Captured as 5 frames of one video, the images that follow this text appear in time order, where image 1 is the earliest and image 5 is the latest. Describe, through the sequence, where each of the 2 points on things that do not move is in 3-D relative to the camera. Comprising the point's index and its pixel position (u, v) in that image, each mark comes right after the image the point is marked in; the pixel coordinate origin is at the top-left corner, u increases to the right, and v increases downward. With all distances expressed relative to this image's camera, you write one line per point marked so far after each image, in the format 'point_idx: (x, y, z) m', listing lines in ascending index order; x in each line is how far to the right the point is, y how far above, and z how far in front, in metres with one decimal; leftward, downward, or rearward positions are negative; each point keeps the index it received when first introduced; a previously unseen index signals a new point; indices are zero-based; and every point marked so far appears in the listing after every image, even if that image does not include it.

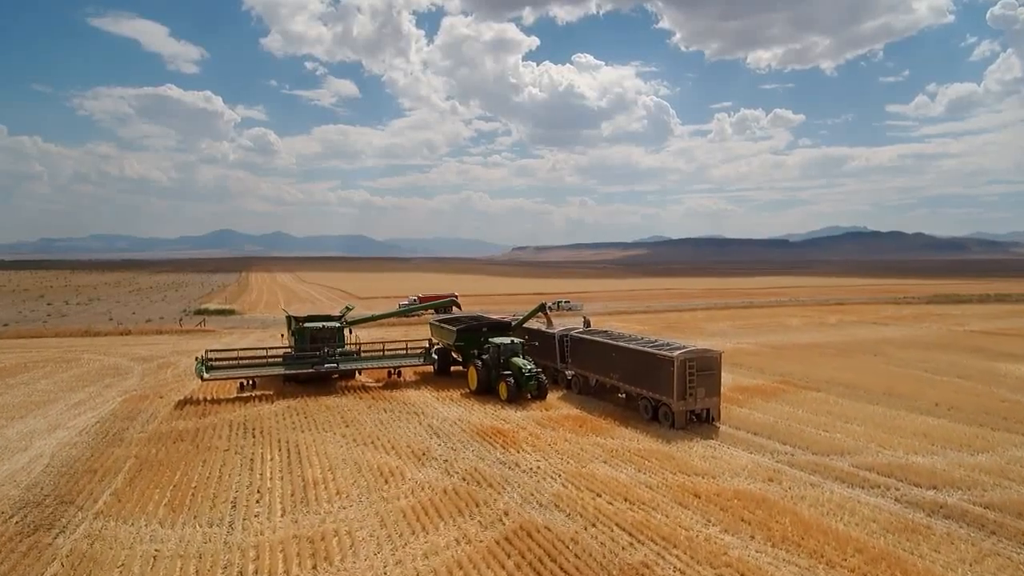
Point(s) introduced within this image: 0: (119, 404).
0: (-11.8, -3.5, +19.6) m
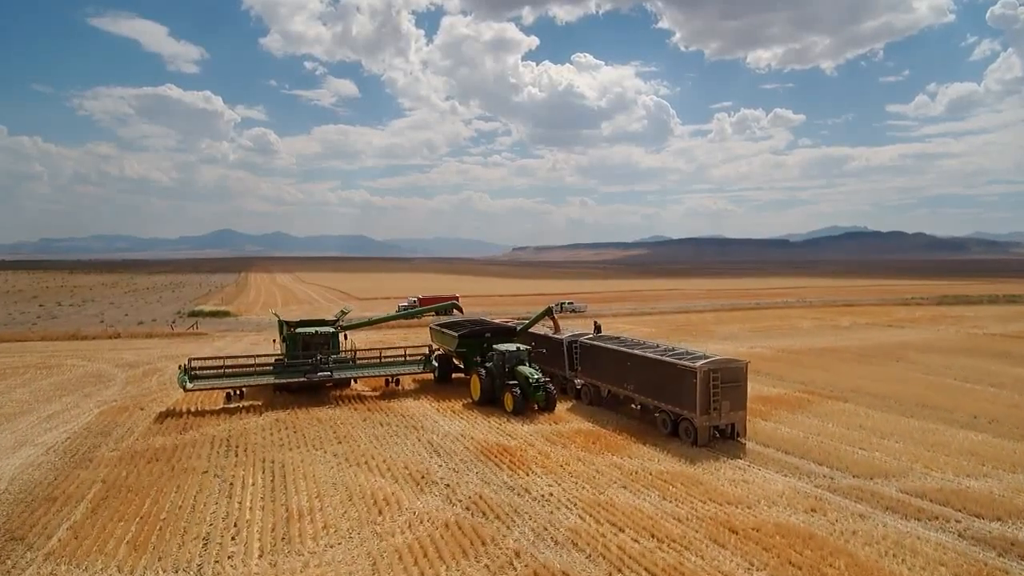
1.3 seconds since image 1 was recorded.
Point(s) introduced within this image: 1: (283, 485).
0: (-11.7, -3.6, +18.2) m
1: (-4.4, -3.7, +12.4) m
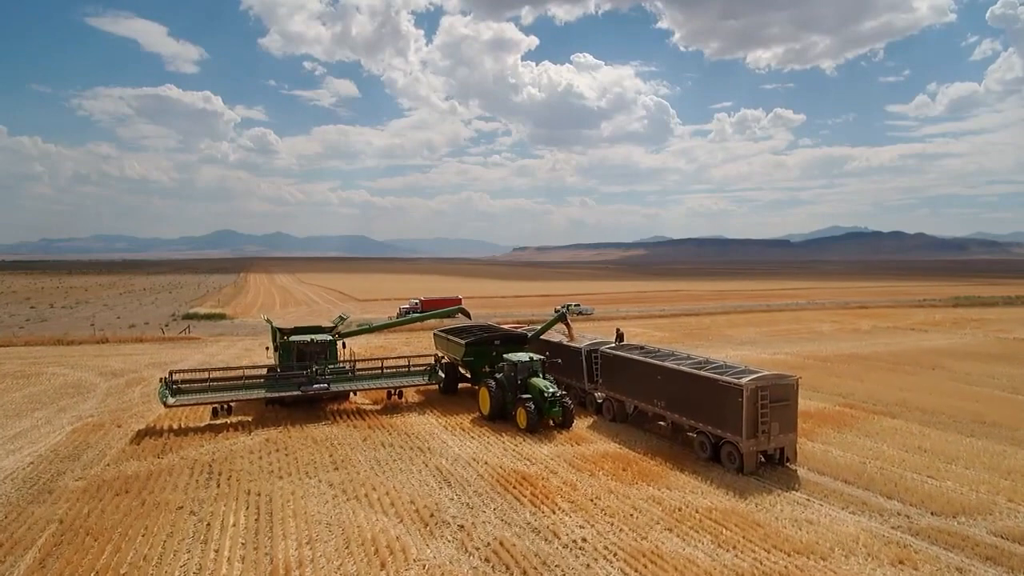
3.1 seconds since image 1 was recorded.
0: (-11.3, -3.7, +16.4) m
1: (-4.0, -3.9, +10.6) m
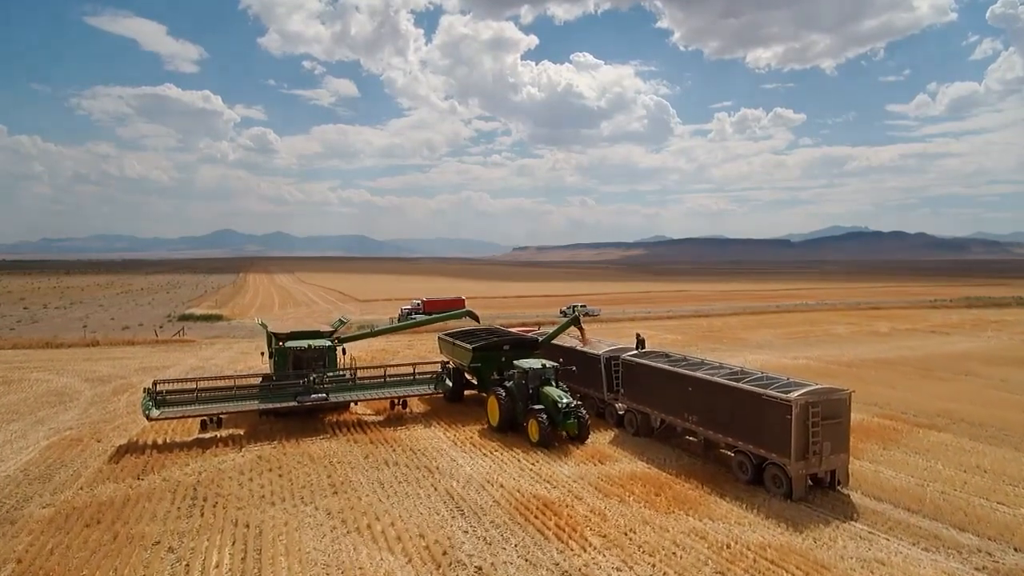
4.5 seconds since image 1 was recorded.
0: (-10.9, -3.8, +15.0) m
1: (-3.6, -3.9, +9.2) m
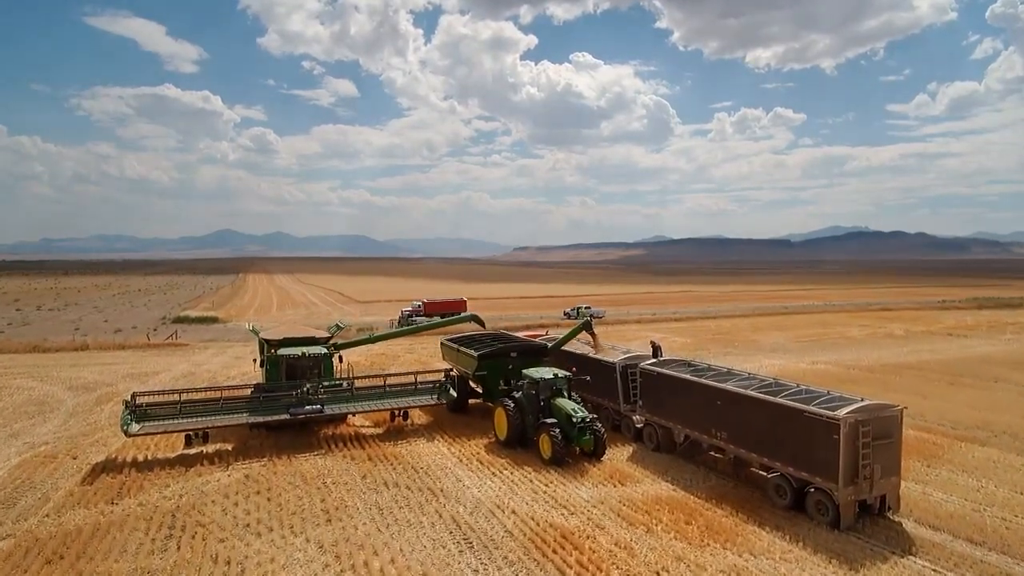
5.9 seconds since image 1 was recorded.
0: (-10.7, -3.9, +13.8) m
1: (-3.4, -4.0, +7.9) m
